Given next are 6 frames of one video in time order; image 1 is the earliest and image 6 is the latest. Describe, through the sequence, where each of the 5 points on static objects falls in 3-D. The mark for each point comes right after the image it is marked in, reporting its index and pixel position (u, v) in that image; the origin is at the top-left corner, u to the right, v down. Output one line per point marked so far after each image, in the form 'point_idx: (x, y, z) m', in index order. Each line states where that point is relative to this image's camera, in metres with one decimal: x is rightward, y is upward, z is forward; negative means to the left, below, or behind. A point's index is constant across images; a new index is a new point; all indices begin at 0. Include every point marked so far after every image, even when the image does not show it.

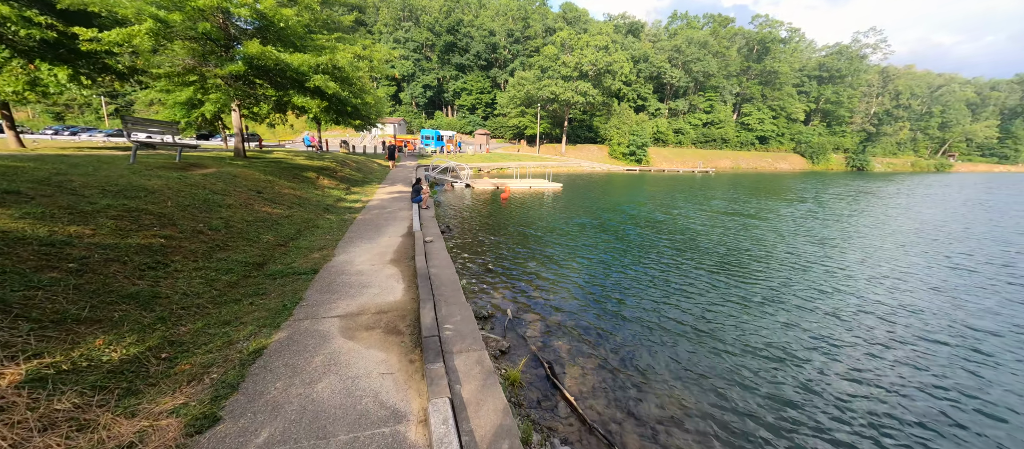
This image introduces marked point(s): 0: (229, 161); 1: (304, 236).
0: (-11.2, +2.5, +13.7) m
1: (-5.7, -0.3, +9.6) m
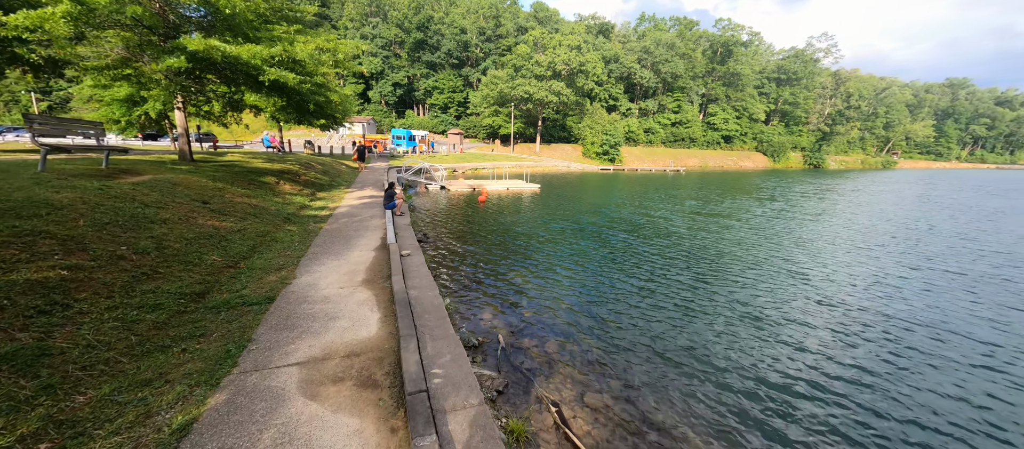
0: (-11.8, +2.0, +12.0) m
1: (-6.0, -0.7, +8.4) m
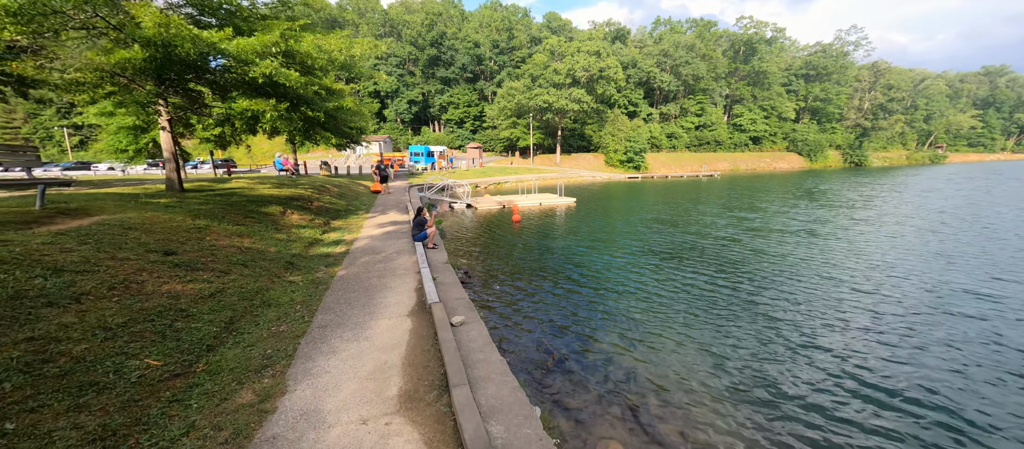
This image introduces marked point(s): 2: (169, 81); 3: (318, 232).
0: (-9.9, +0.7, +9.4) m
1: (-4.2, -1.7, +5.4) m
2: (-10.1, +4.3, +10.3) m
3: (-6.8, -0.2, +12.2) m
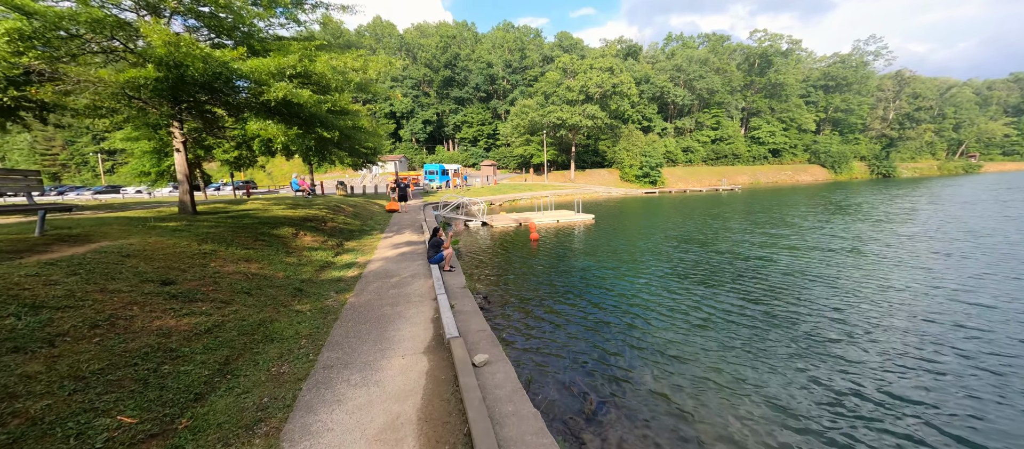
0: (-9.3, 0.0, +9.0) m
1: (-3.8, -2.1, +4.8) m
2: (-9.5, +3.6, +10.1) m
3: (-6.1, -1.0, +11.7) m
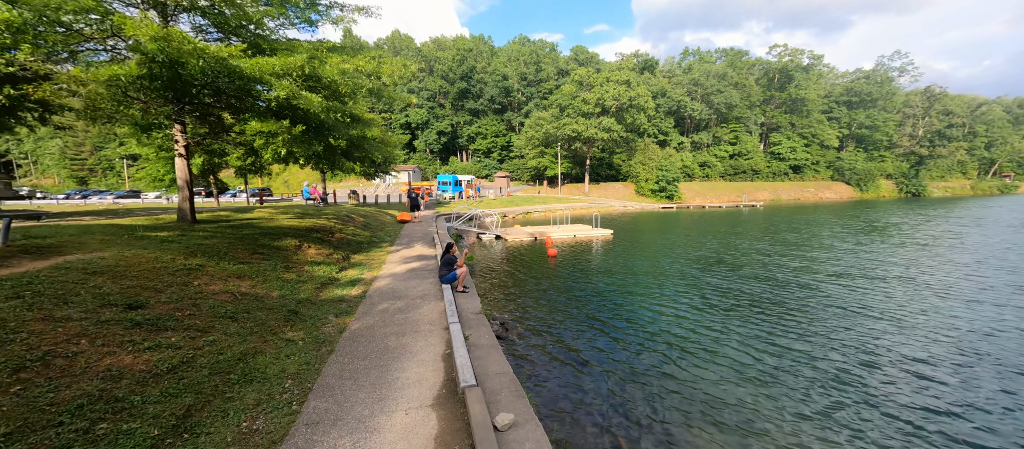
0: (-8.8, -0.2, +8.3) m
1: (-3.4, -2.3, +3.7) m
2: (-8.9, +3.3, +9.5) m
3: (-5.5, -1.4, +10.8) m
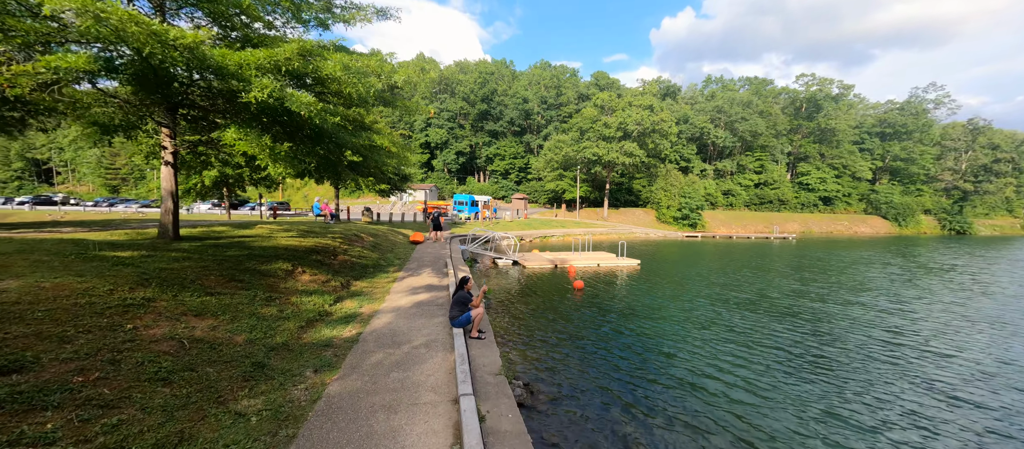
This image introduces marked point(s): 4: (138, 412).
0: (-8.2, -0.5, +6.9) m
1: (-3.1, -2.5, +2.0) m
2: (-8.1, +2.9, +8.3) m
3: (-4.8, -2.0, +9.2) m
4: (-4.1, -2.1, +3.9) m
